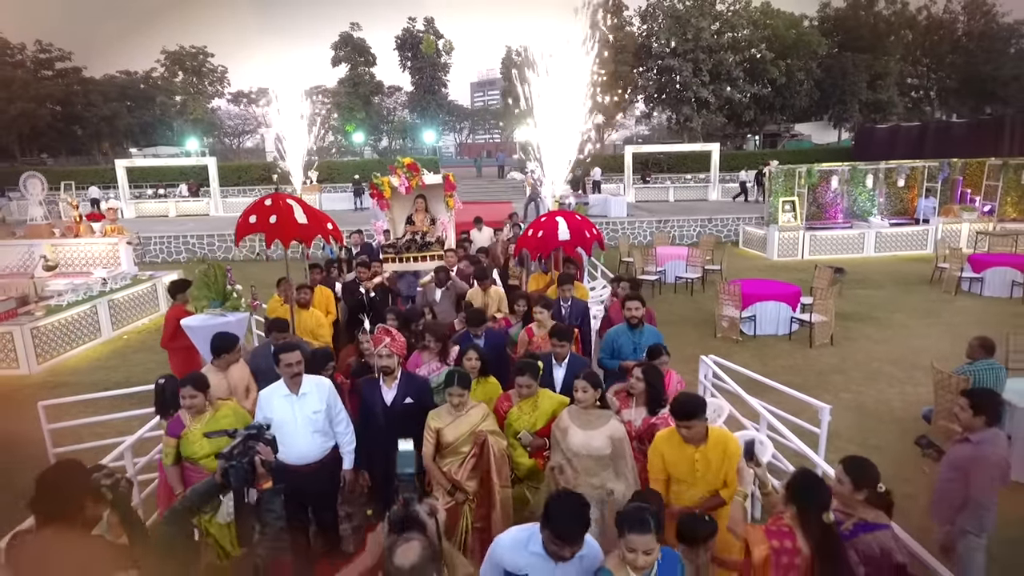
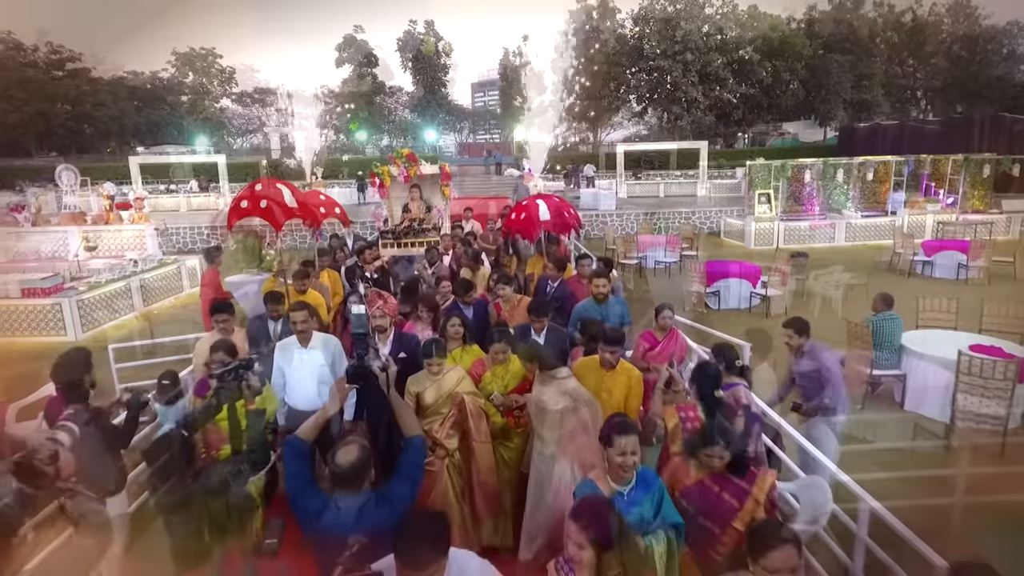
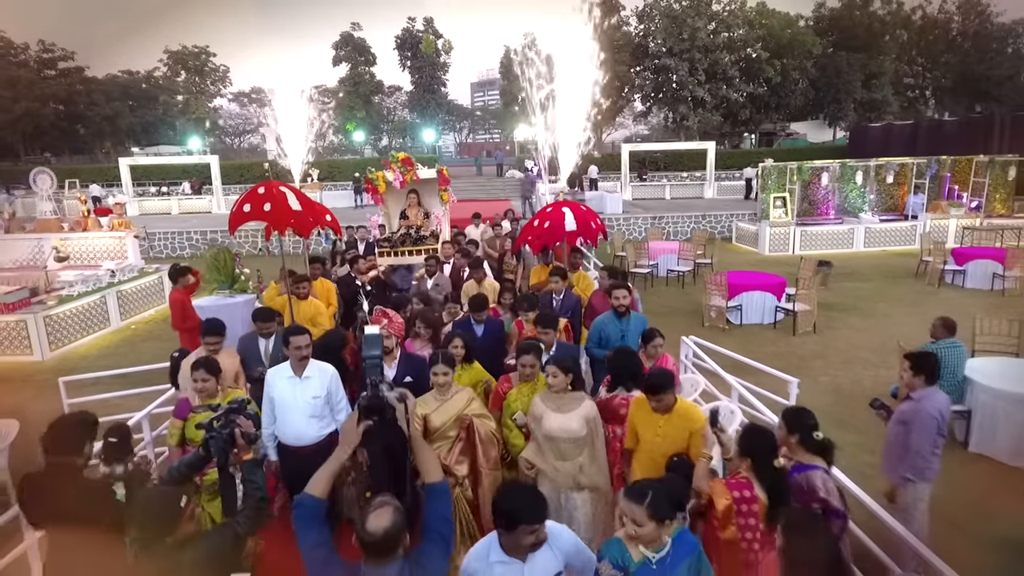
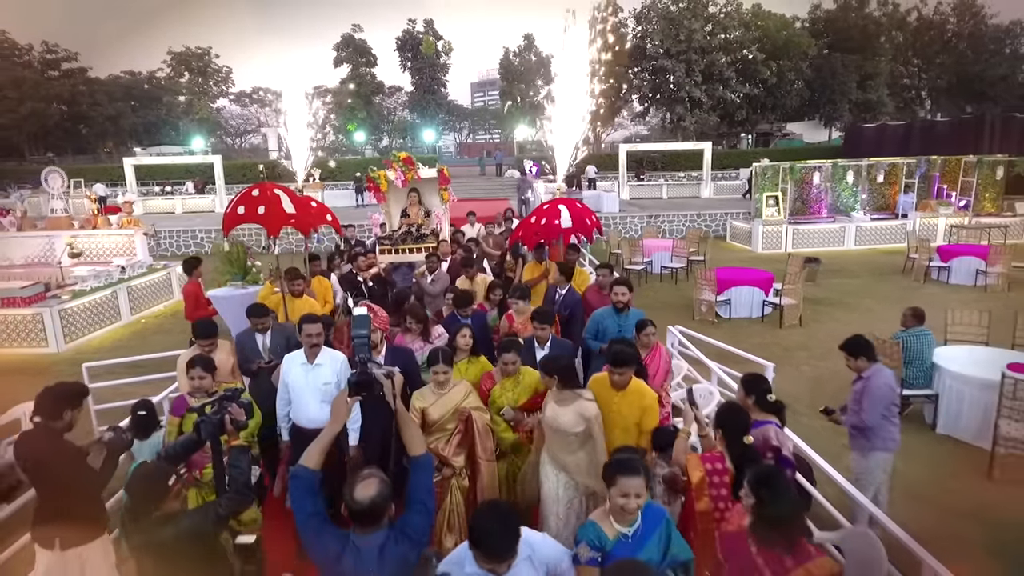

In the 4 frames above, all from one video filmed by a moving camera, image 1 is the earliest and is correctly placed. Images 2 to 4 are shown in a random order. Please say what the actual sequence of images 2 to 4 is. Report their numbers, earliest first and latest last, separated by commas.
3, 4, 2
